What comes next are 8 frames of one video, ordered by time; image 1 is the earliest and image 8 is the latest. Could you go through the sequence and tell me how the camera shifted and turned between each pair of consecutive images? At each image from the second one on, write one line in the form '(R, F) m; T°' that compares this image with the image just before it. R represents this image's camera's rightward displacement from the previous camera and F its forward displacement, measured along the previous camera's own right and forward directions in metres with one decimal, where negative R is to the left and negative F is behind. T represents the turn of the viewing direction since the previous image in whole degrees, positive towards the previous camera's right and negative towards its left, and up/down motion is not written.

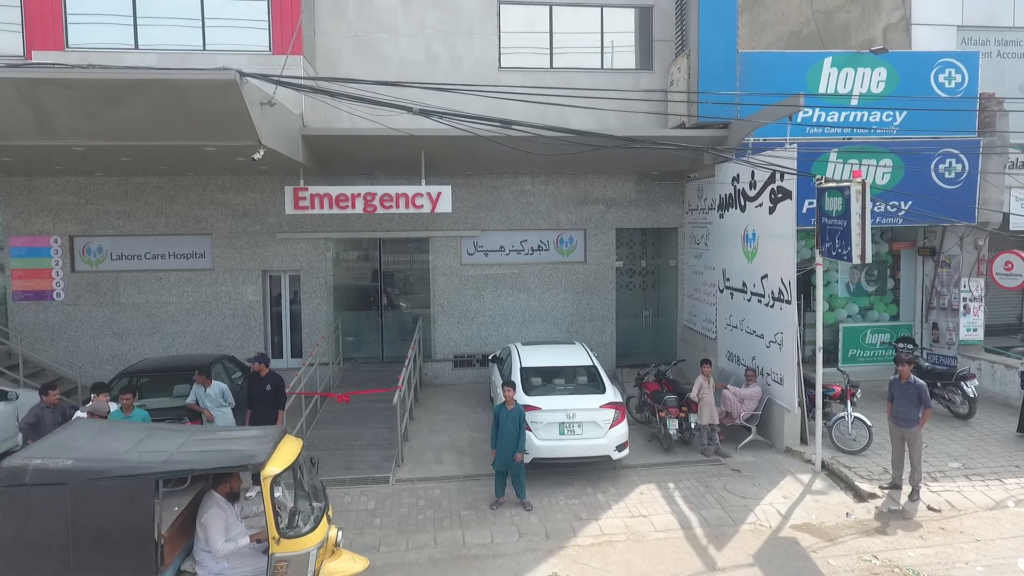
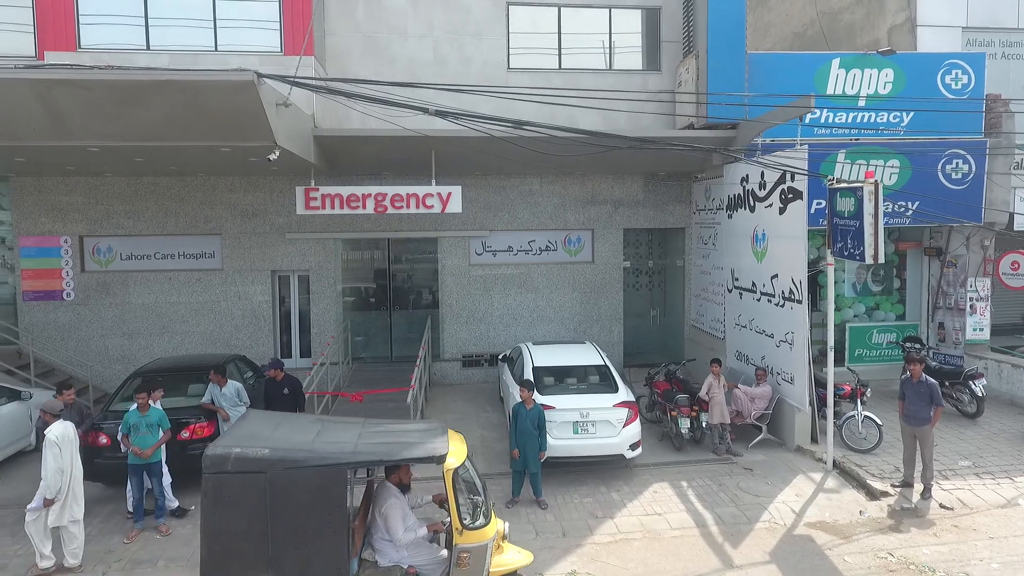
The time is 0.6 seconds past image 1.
(-0.2, 0.0) m; 0°
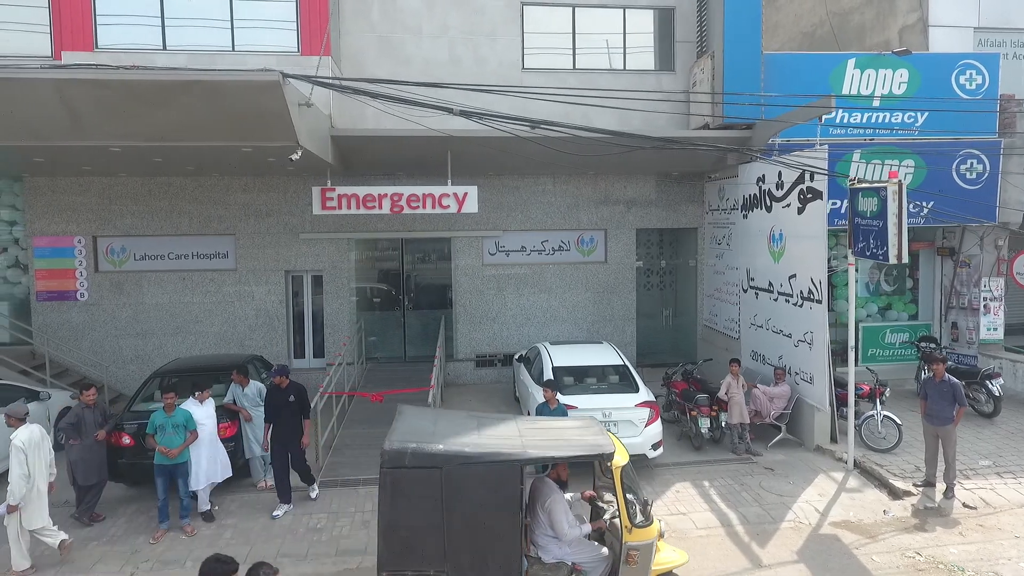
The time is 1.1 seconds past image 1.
(-0.3, 0.0) m; 0°
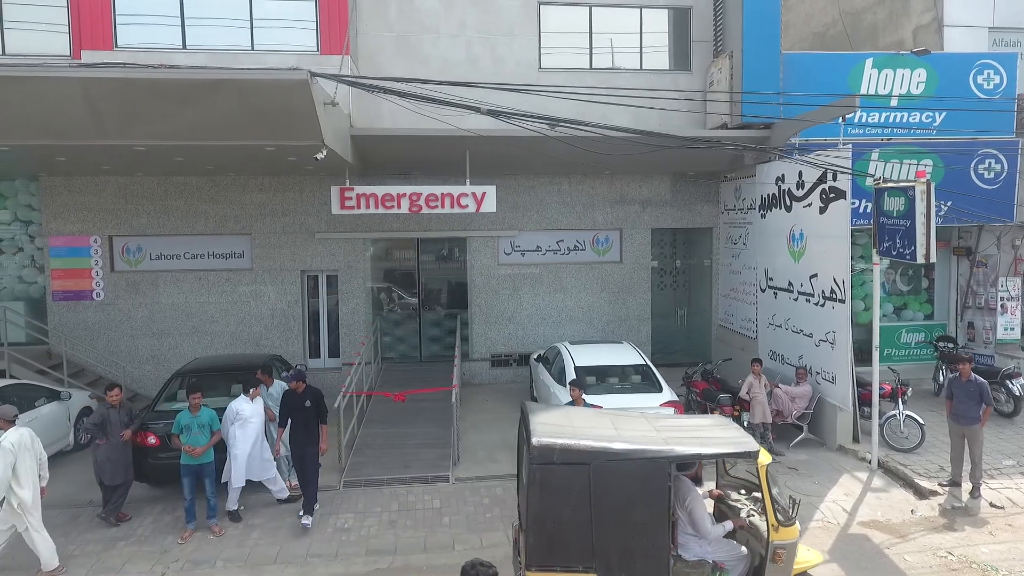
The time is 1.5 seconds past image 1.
(-0.3, 0.0) m; 0°
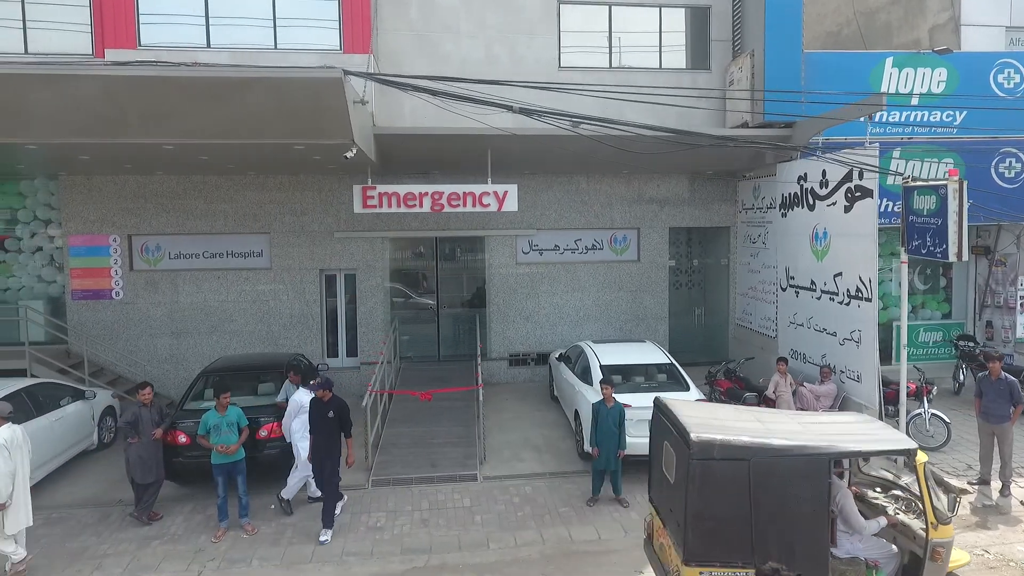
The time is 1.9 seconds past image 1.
(-0.4, 0.0) m; 0°
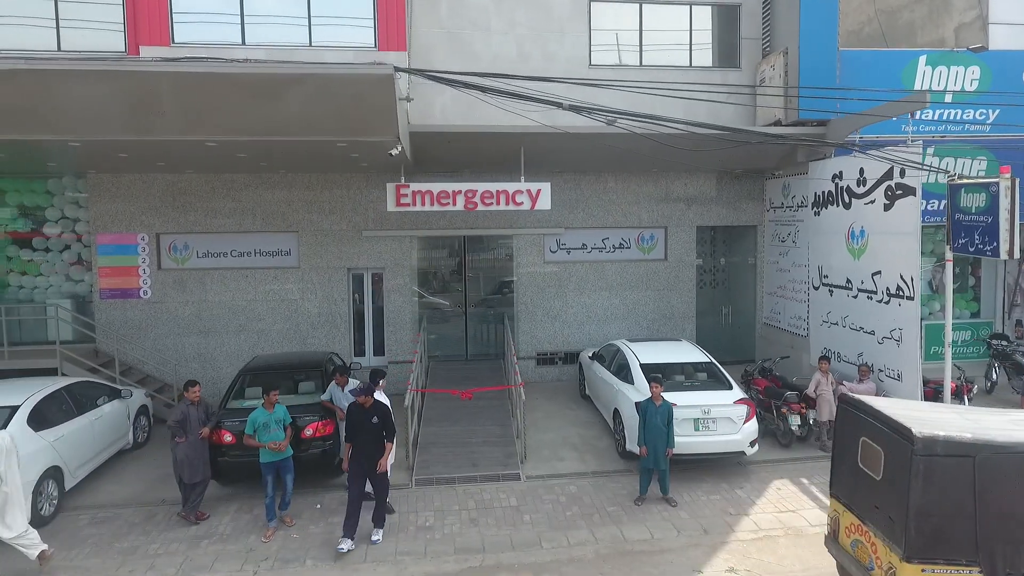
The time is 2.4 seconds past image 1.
(-0.6, 0.0) m; 0°
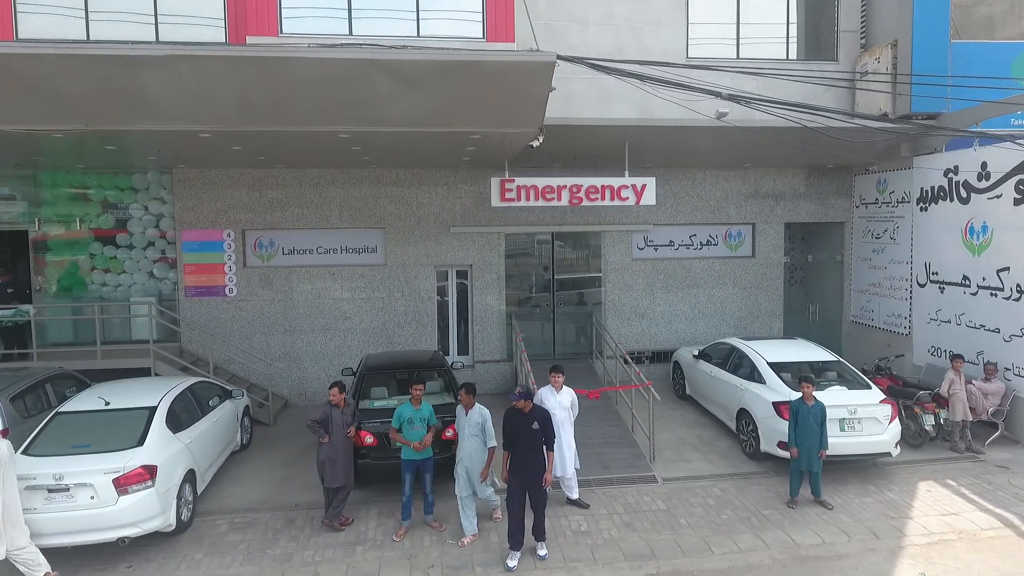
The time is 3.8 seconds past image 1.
(-1.8, +0.3) m; 0°
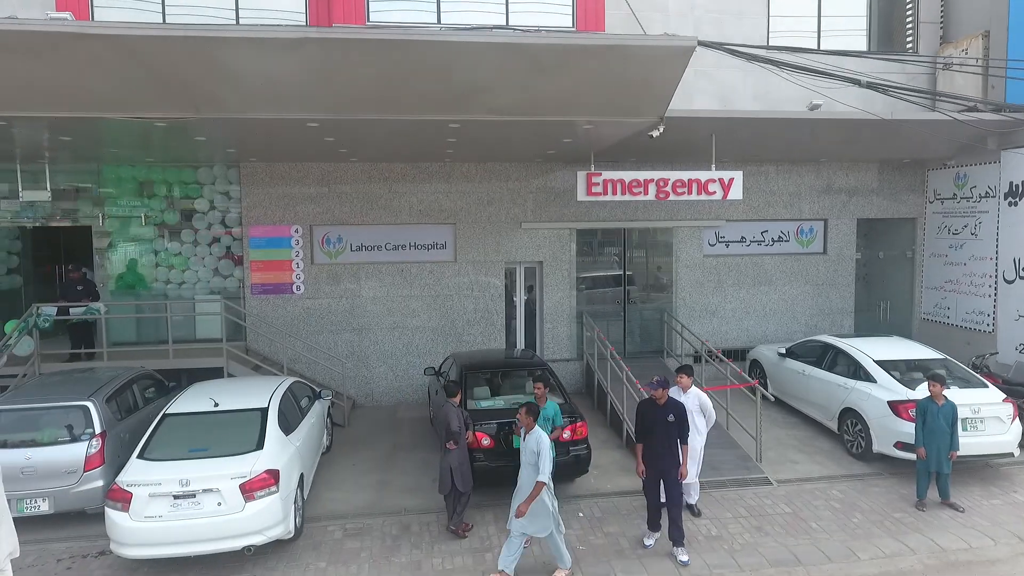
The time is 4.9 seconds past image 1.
(-1.4, +0.3) m; 0°
